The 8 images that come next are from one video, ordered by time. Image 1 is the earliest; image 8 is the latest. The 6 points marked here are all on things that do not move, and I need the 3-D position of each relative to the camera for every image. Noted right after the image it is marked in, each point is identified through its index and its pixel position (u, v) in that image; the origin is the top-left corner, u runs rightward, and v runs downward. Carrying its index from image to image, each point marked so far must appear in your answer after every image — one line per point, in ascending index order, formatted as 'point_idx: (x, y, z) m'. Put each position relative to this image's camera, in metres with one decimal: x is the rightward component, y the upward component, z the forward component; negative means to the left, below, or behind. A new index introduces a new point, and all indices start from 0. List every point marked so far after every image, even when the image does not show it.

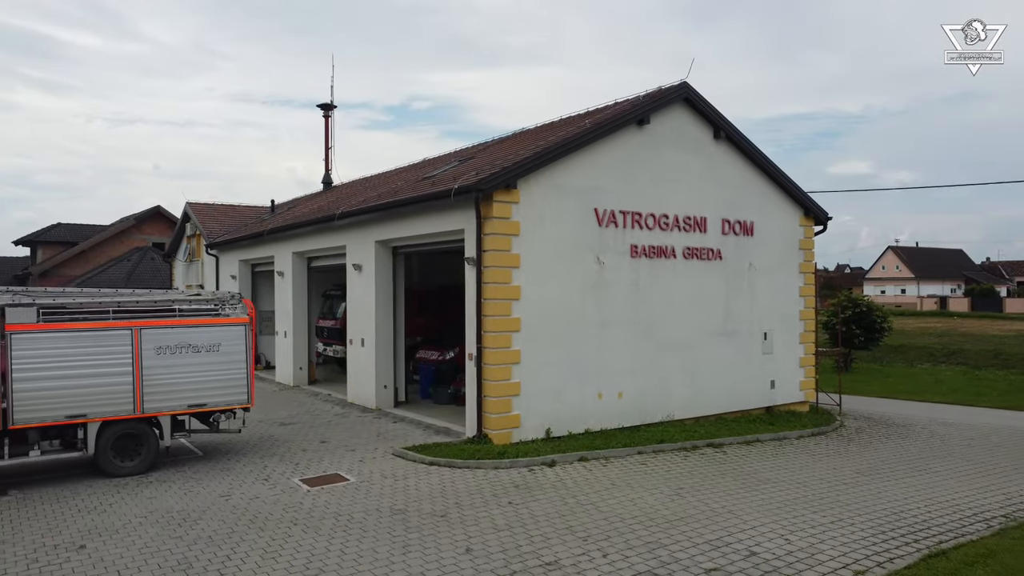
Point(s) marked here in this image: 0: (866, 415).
0: (+6.7, -2.4, +13.7) m
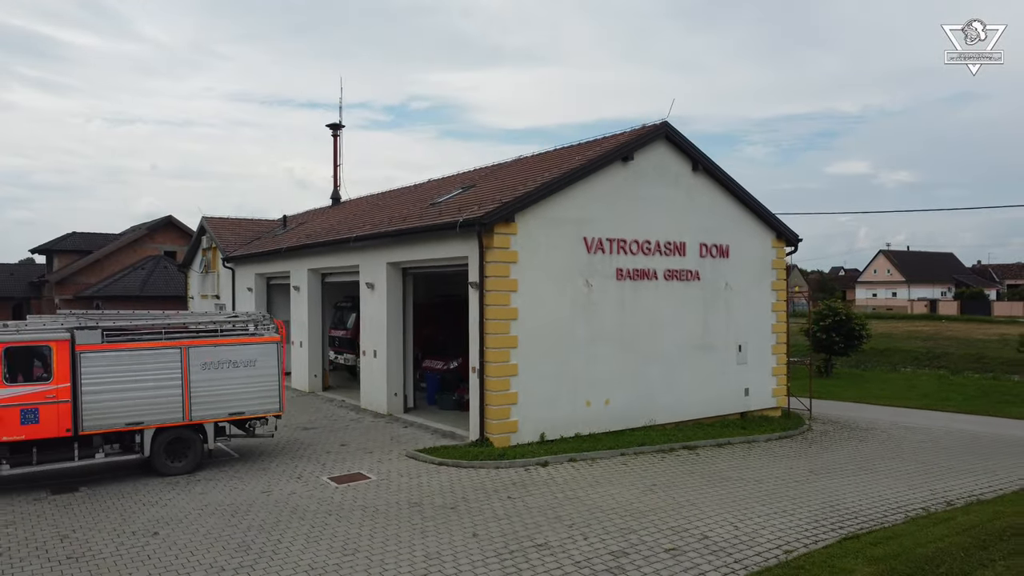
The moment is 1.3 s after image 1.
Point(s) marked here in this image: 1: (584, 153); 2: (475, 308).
0: (+6.7, -2.7, +15.0) m
1: (+1.3, +2.4, +12.6) m
2: (-0.5, -0.3, +10.8) m
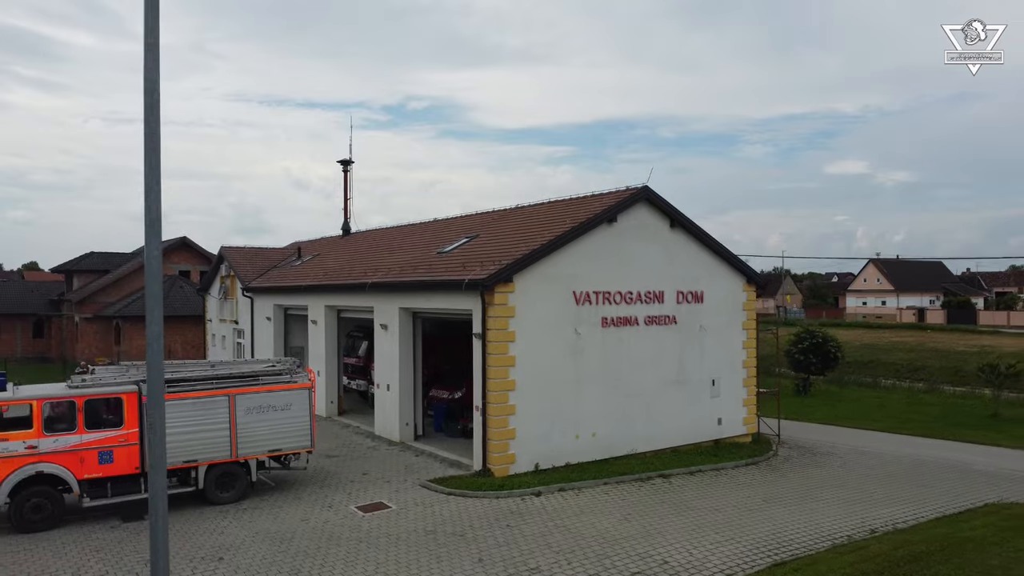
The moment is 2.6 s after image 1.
0: (+6.7, -3.6, +16.7) m
1: (+1.3, +1.5, +14.3) m
2: (-0.6, -1.2, +12.5) m
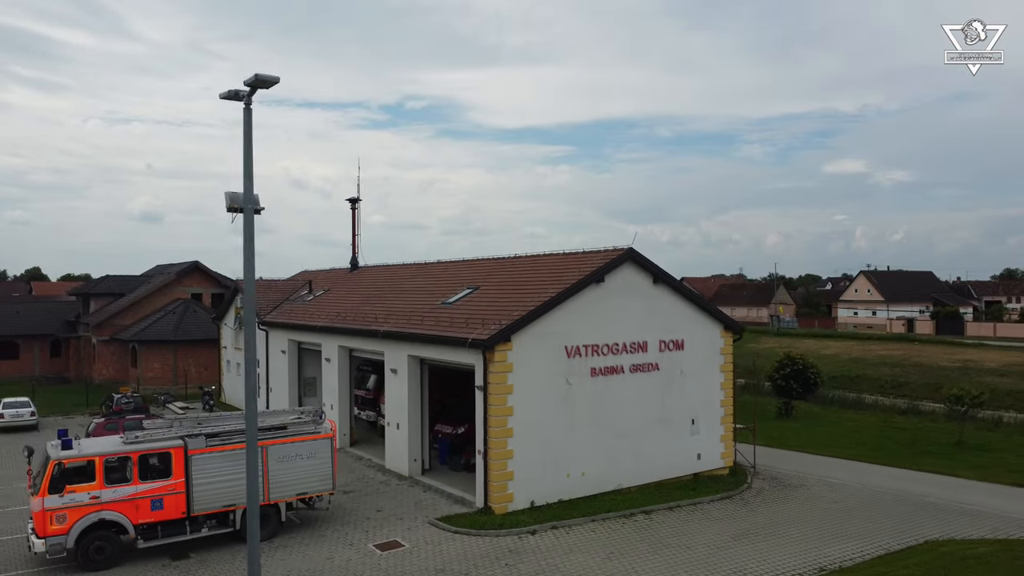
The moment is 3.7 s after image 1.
0: (+6.6, -4.7, +18.2) m
1: (+1.2, +0.4, +15.8) m
2: (-0.6, -2.3, +14.0) m
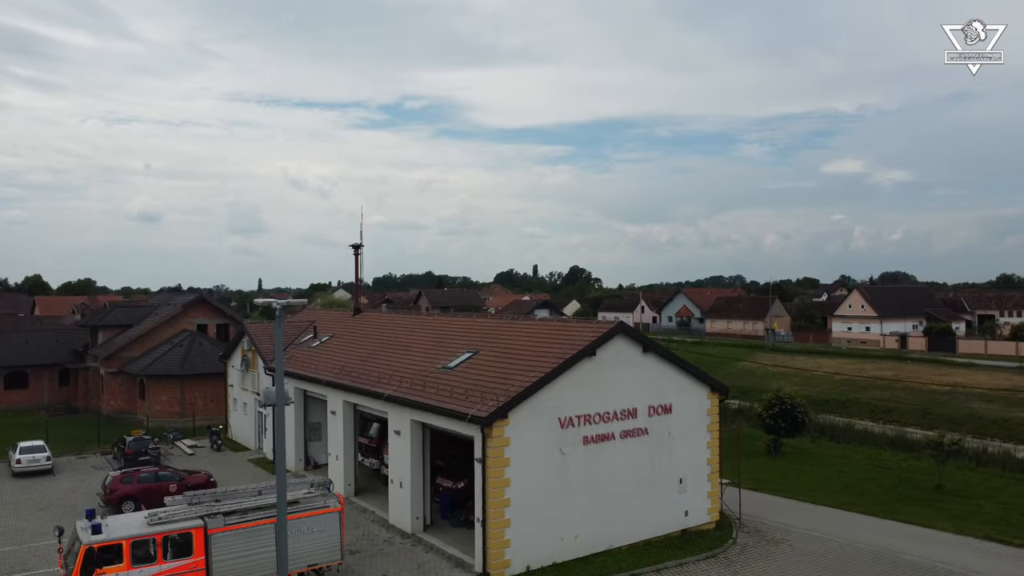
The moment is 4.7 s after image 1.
0: (+6.5, -6.4, +19.1) m
1: (+1.2, -1.3, +16.7) m
2: (-0.7, -3.9, +14.9) m
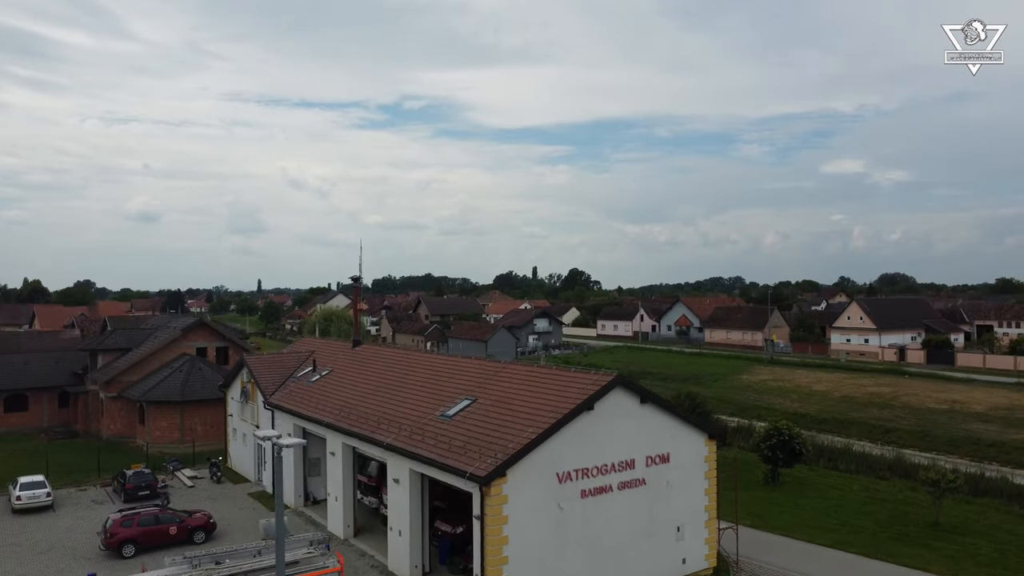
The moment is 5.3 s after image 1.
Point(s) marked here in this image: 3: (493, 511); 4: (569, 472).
0: (+6.5, -7.6, +19.2) m
1: (+1.1, -2.5, +16.8) m
2: (-0.7, -5.1, +15.0) m
3: (-0.4, -4.6, +14.7) m
4: (+1.3, -4.1, +15.9) m
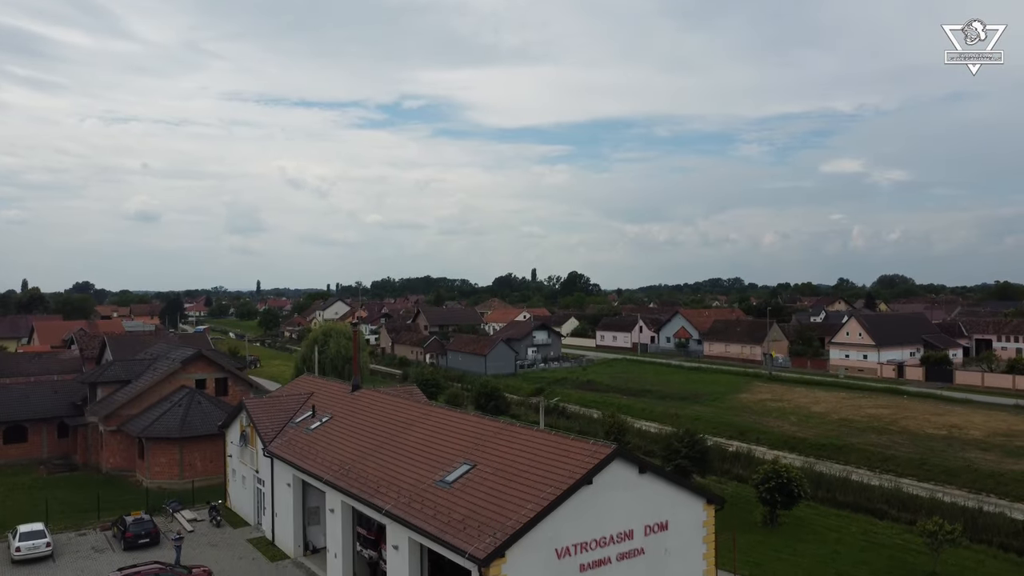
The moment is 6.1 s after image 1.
0: (+6.5, -9.3, +19.3) m
1: (+1.1, -4.2, +16.9) m
2: (-0.7, -6.8, +15.0) m
3: (-0.4, -6.3, +14.8) m
4: (+1.2, -5.8, +15.9) m
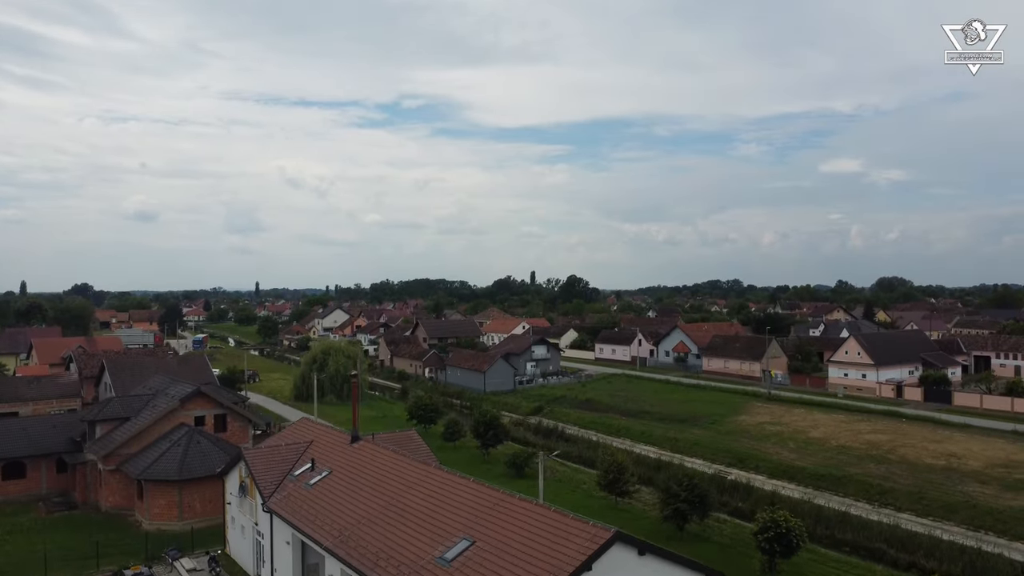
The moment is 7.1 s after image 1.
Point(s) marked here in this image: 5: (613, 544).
0: (+6.4, -11.2, +19.3) m
1: (+1.1, -6.1, +16.9) m
2: (-0.7, -8.8, +15.1) m
3: (-0.4, -8.2, +14.8) m
4: (+1.2, -7.7, +15.9) m
5: (+2.3, -5.9, +16.5) m
